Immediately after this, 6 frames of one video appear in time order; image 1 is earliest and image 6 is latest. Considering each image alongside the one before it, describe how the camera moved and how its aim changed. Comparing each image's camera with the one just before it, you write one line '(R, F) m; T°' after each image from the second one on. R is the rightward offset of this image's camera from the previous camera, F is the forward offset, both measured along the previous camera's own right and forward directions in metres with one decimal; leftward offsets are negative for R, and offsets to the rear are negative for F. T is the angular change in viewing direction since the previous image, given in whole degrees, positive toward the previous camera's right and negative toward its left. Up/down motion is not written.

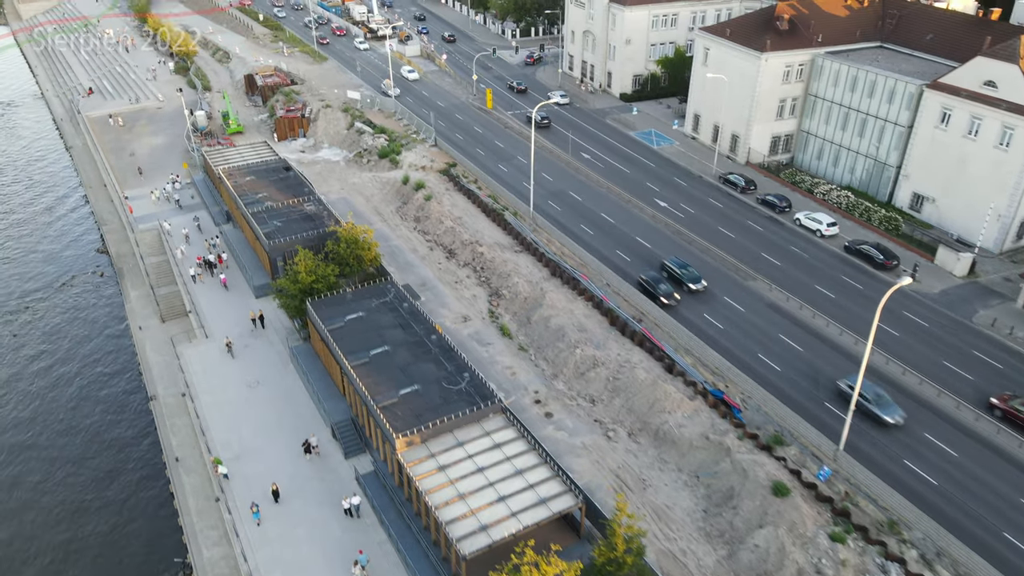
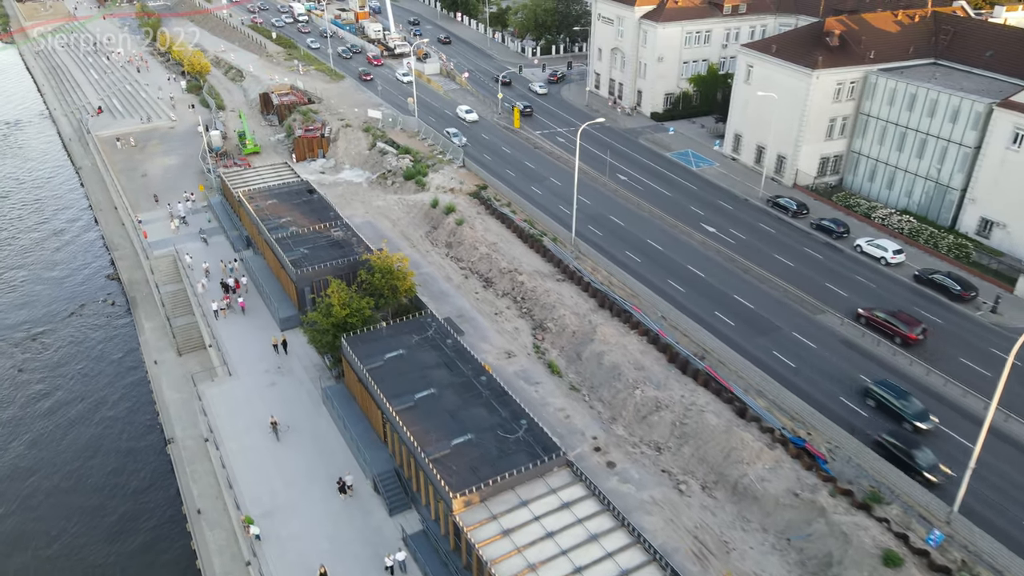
(-2.5, +3.2) m; 0°
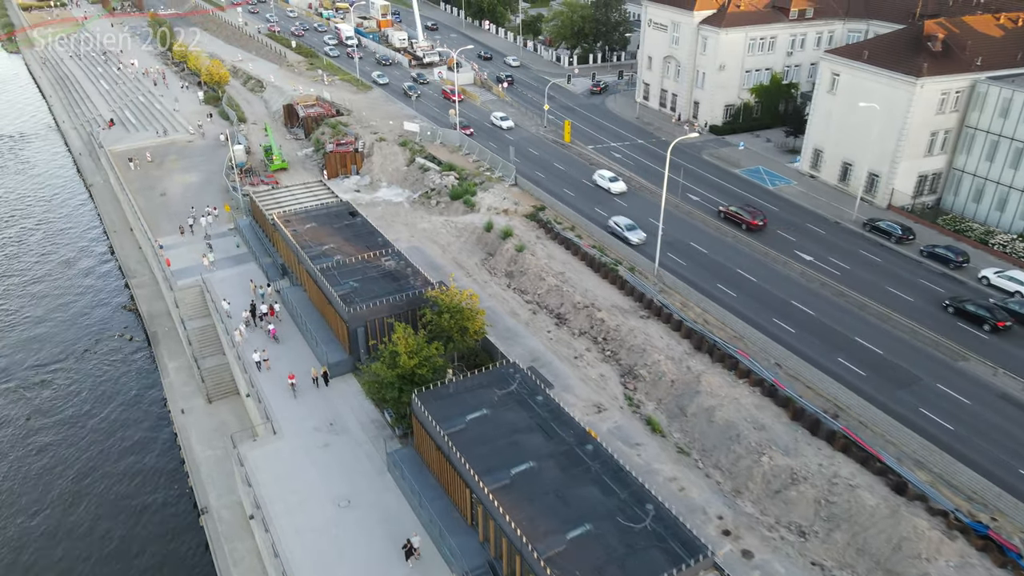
(-4.1, +5.7) m; 0°
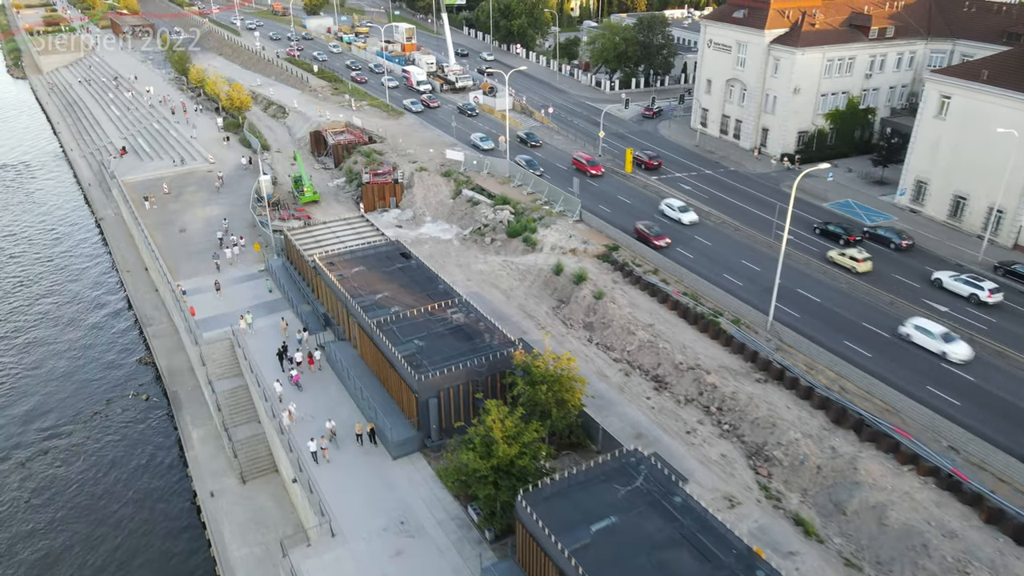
(-4.1, +6.3) m; 0°
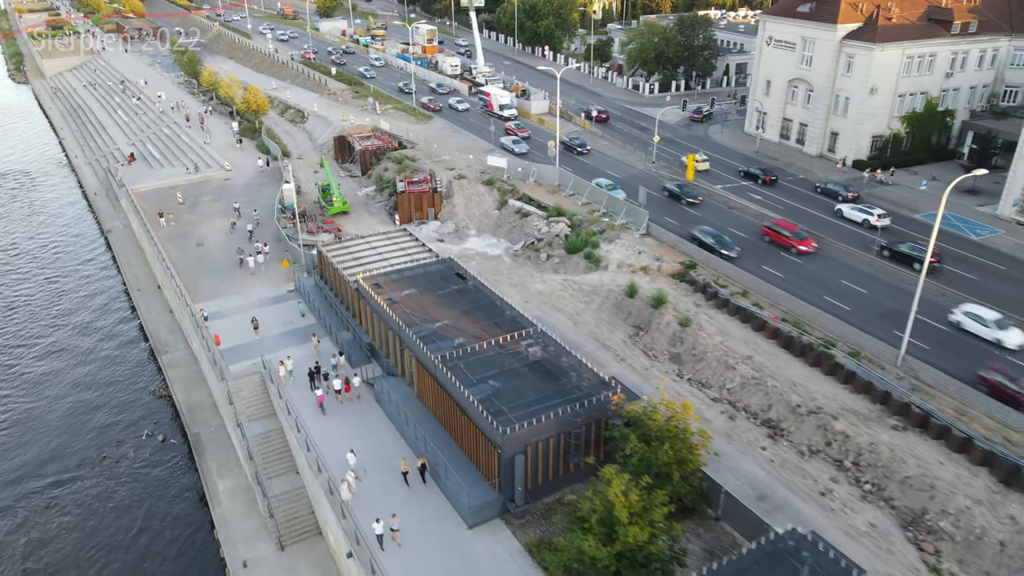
(-3.4, +5.4) m; 0°
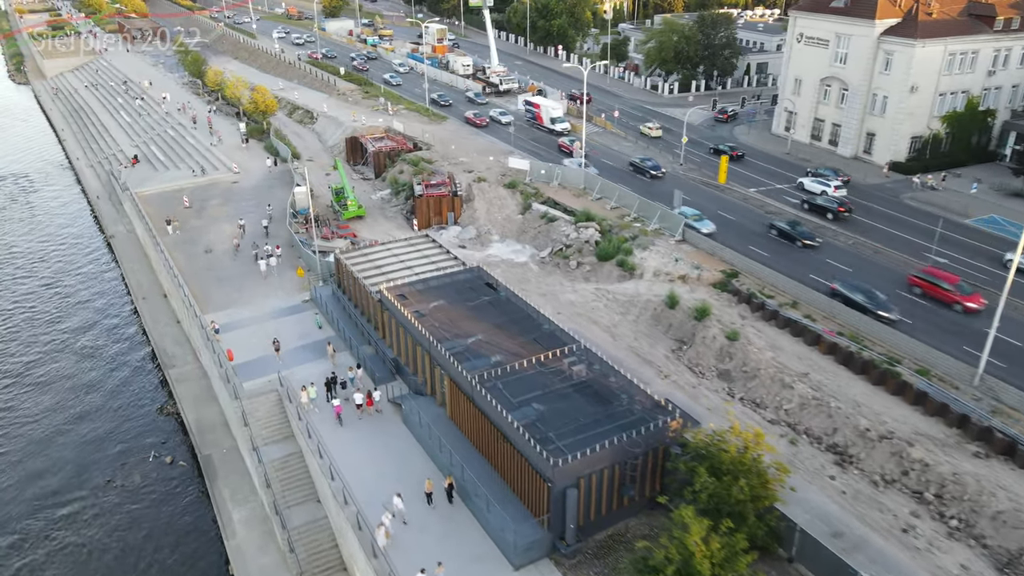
(-1.5, +2.5) m; 0°
